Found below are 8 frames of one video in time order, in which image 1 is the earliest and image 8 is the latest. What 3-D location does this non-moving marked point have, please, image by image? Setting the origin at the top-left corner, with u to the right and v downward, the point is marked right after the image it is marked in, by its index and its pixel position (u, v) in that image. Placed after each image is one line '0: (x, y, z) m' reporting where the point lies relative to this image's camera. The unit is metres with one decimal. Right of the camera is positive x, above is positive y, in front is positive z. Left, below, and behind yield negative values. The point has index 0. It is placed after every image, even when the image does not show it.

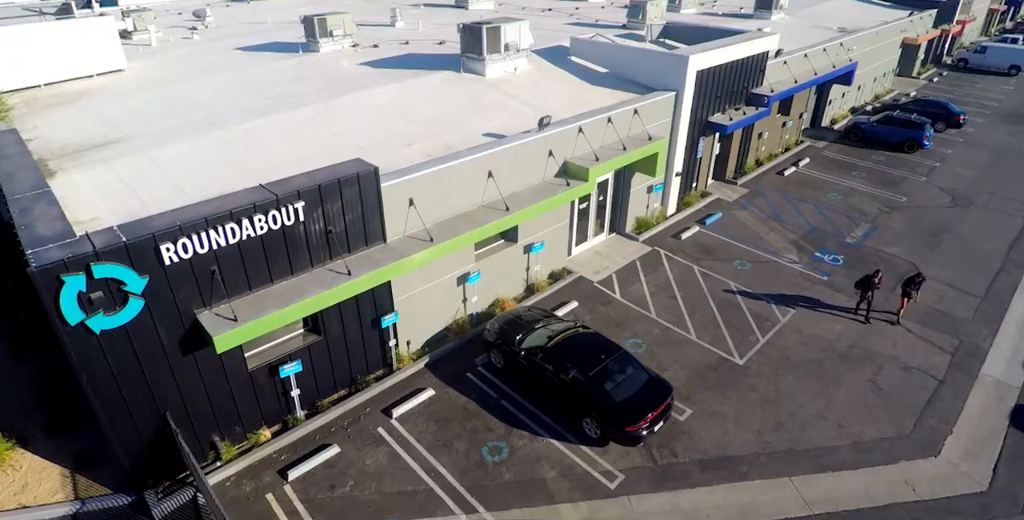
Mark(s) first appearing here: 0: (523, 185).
0: (+0.3, +2.2, +17.5) m
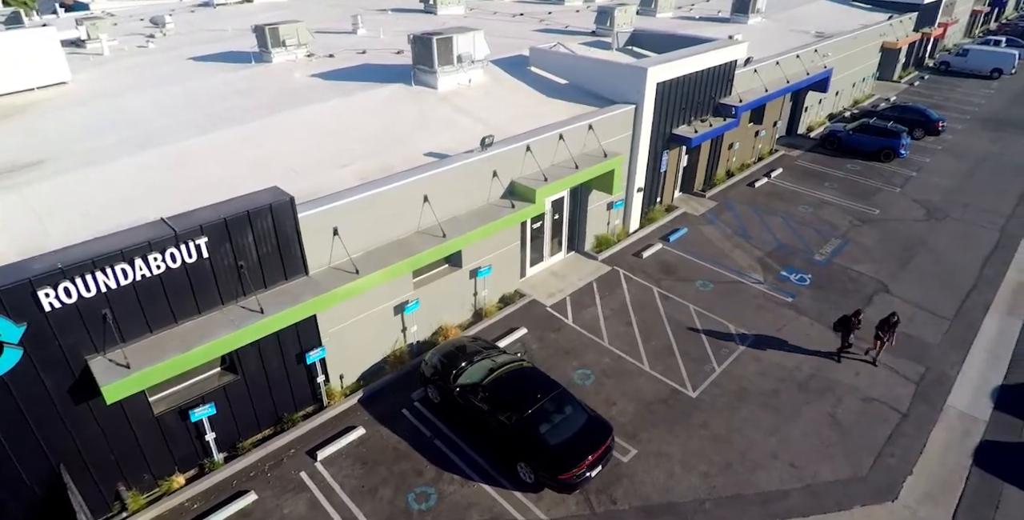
0: (-1.4, +1.5, +16.6) m
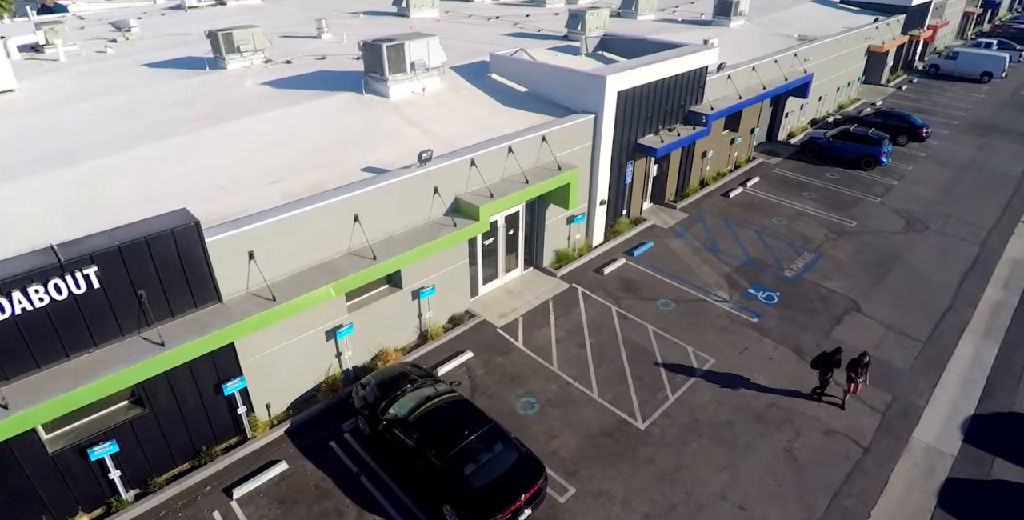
0: (-3.0, +0.9, +15.7) m
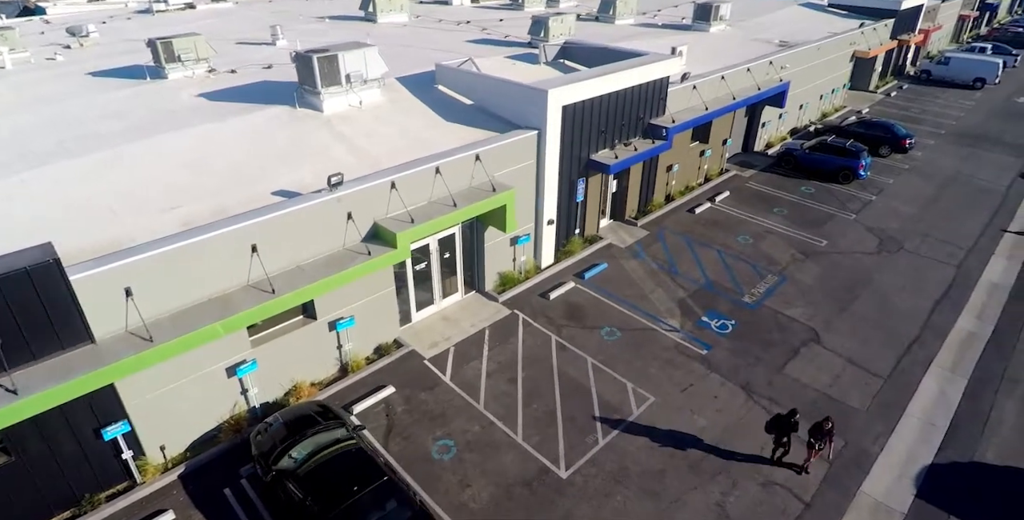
0: (-5.0, +0.1, +14.6) m
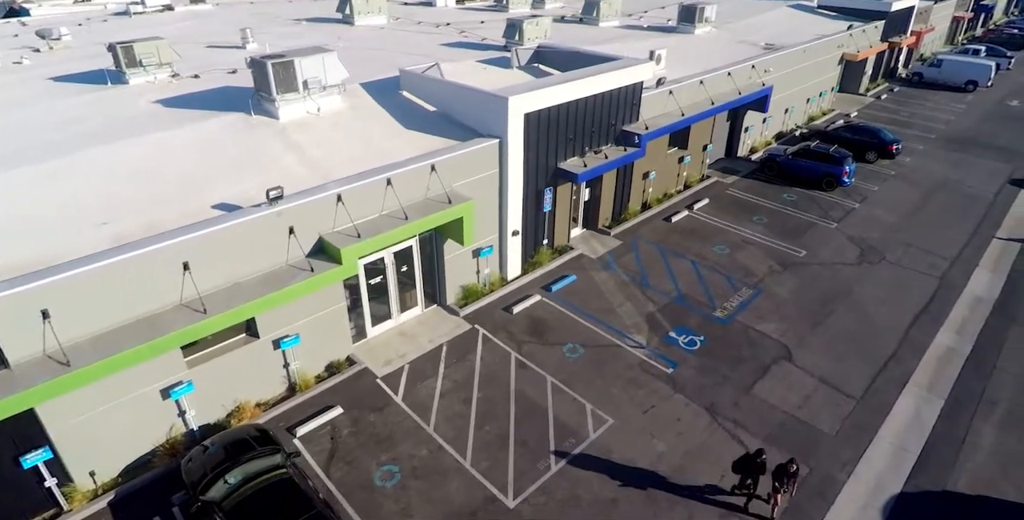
0: (-6.3, -0.3, +14.0) m
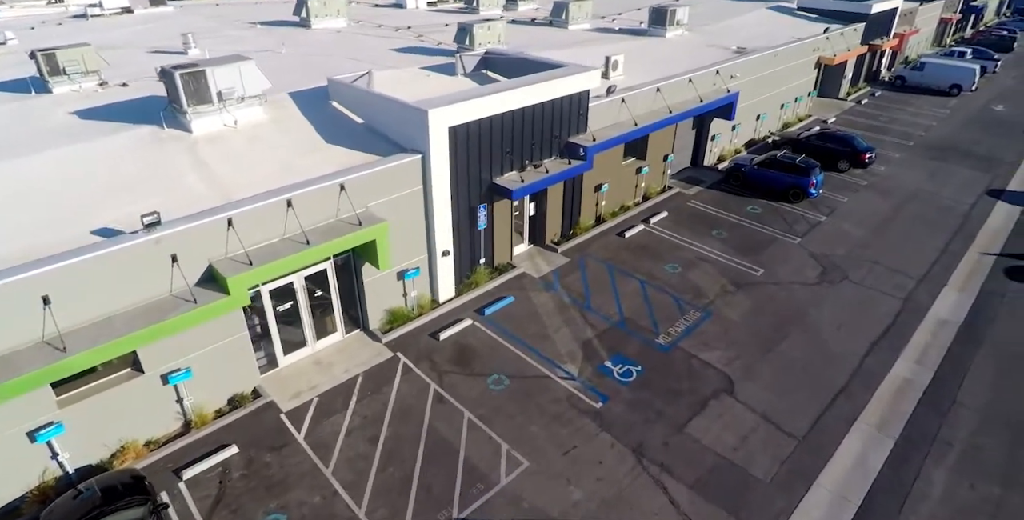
0: (-8.5, -1.0, +12.9) m
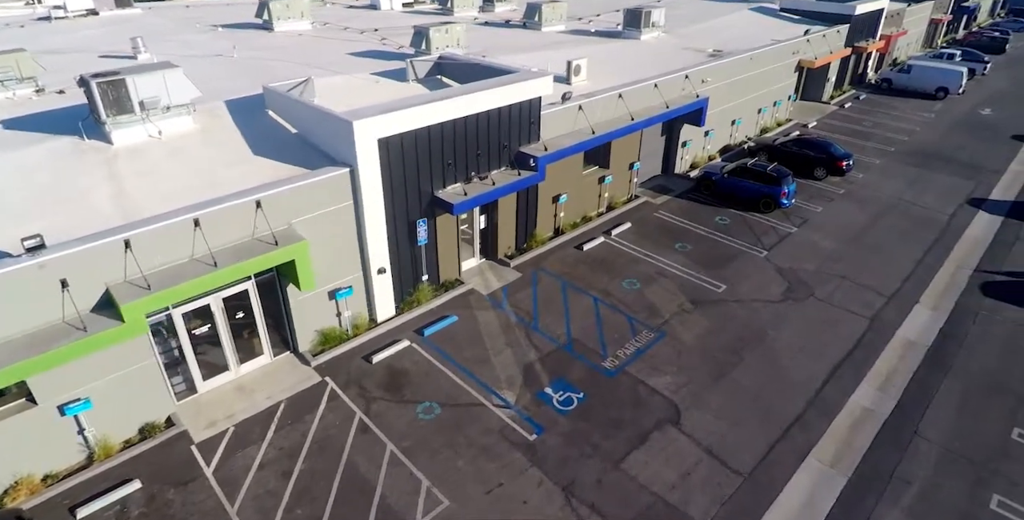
0: (-10.3, -1.5, +12.0) m
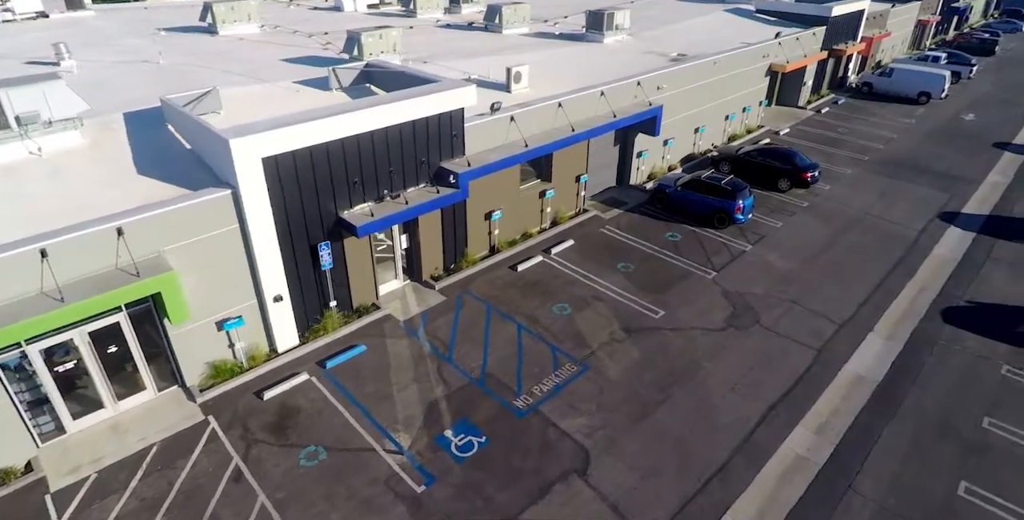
0: (-12.9, -2.2, +10.8) m
